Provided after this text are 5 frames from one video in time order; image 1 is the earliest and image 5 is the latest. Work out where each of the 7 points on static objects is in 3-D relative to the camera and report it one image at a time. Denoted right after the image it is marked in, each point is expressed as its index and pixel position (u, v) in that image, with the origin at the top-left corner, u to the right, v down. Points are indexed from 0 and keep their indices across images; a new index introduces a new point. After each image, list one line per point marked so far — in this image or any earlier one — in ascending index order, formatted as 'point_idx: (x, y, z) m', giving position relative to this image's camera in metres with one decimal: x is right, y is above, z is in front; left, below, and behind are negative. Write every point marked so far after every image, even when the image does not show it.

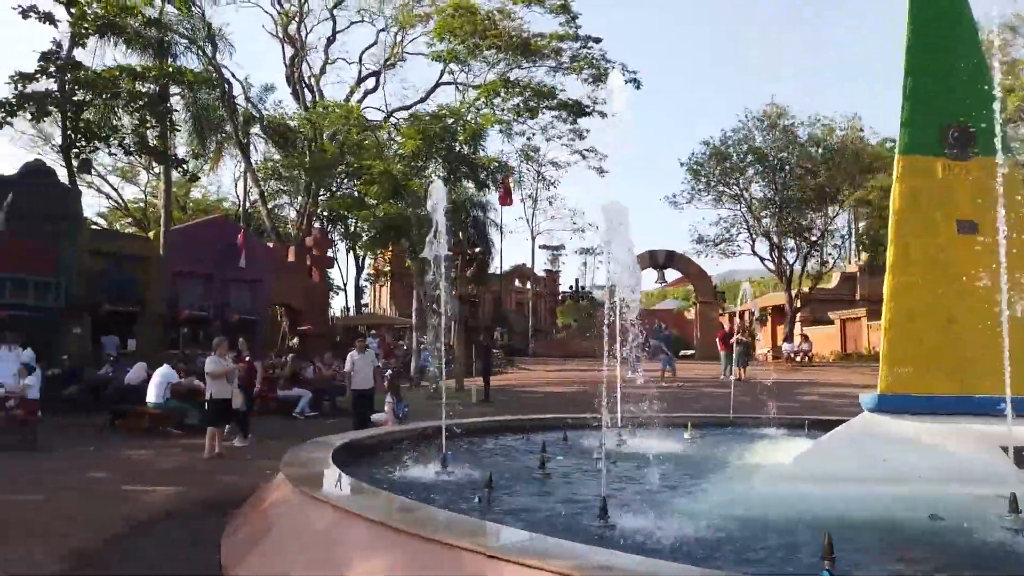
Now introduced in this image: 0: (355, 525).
0: (-0.9, -1.4, +4.5) m
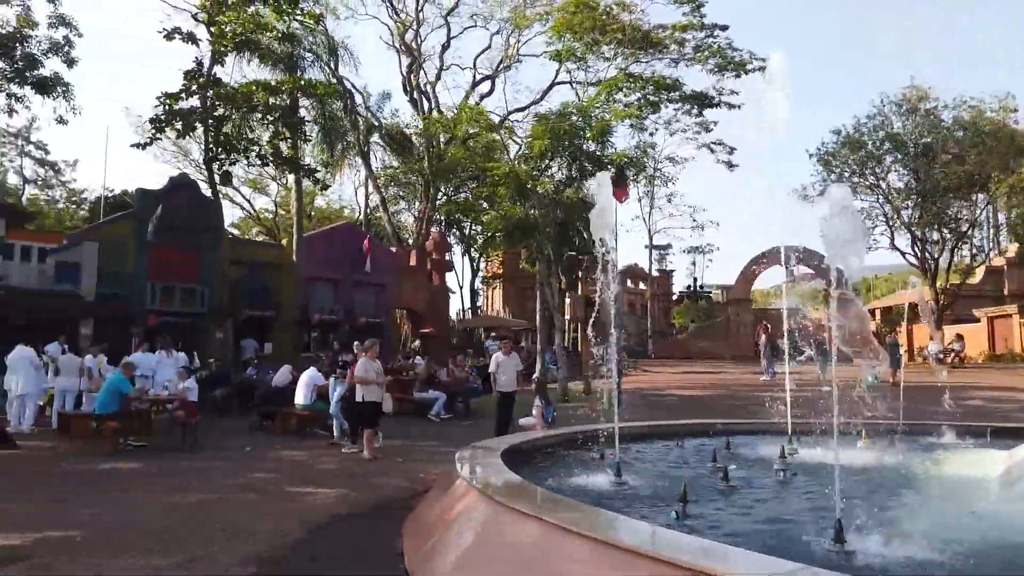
0: (+0.3, -1.4, +4.1) m
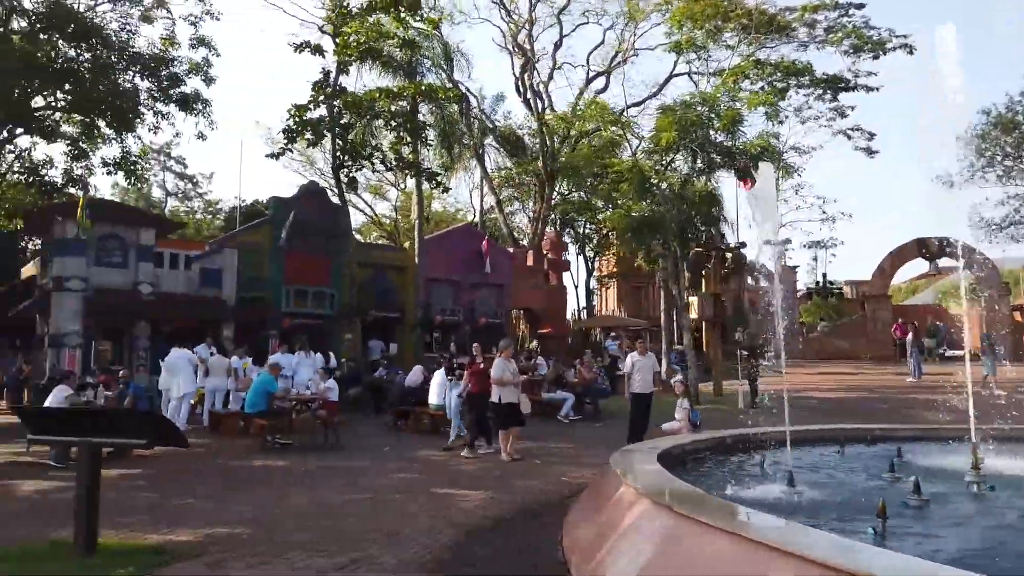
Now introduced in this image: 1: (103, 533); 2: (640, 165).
0: (+1.3, -1.4, +3.7) m
1: (-3.6, -2.1, +6.6) m
2: (+3.1, +3.0, +18.0) m
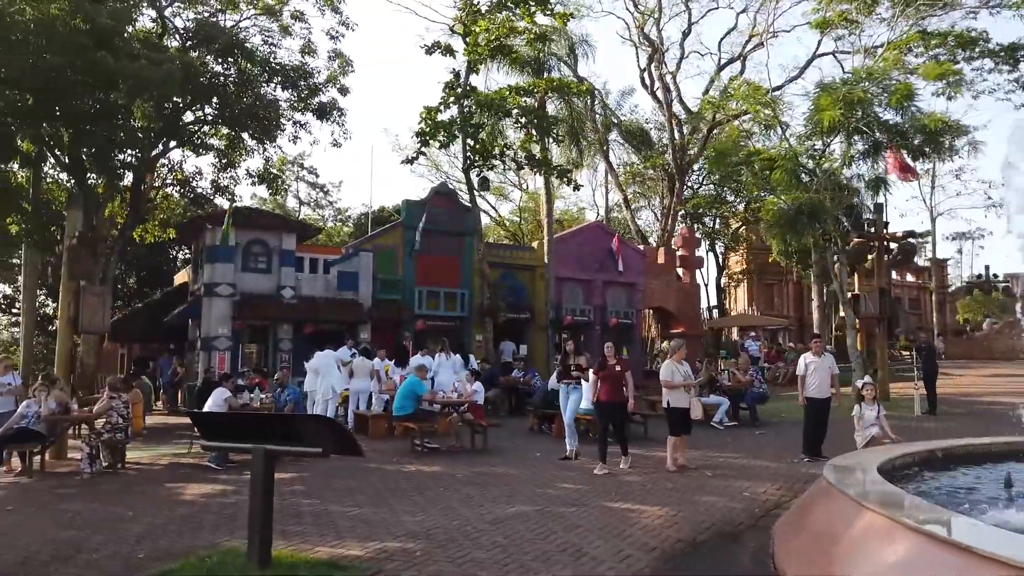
0: (+2.4, -1.3, +2.7) m
1: (-2.0, -2.1, +6.3) m
2: (+6.2, +3.1, +16.6) m
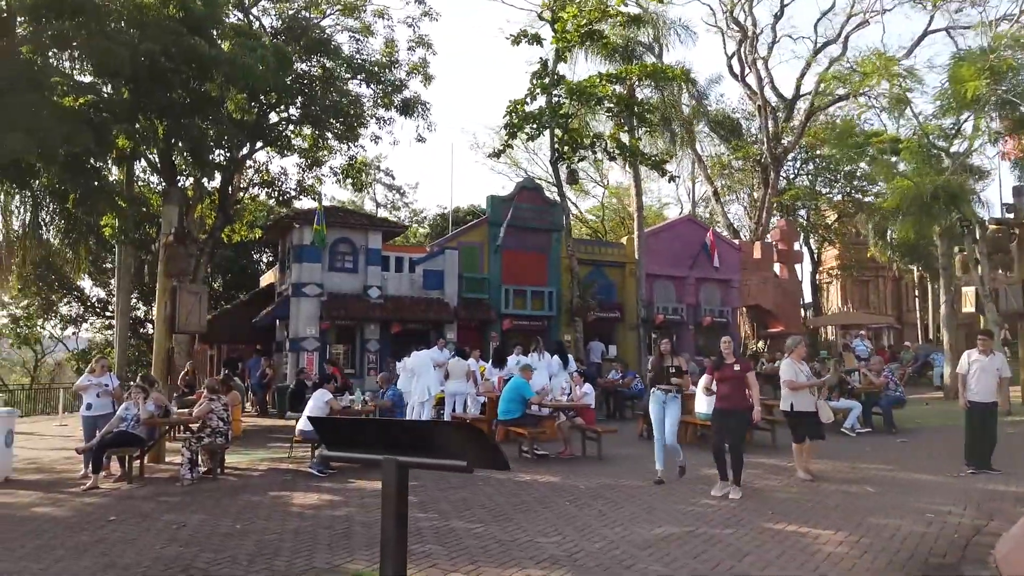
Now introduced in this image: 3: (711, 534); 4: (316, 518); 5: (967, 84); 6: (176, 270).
0: (+3.2, -1.1, +1.6) m
1: (-0.8, -2.0, +5.5) m
2: (+8.2, +3.2, +15.1) m
3: (+1.7, -2.1, +6.4) m
4: (-1.9, -2.2, +7.2) m
5: (+8.5, +3.9, +14.5) m
6: (-5.9, +0.3, +13.3) m
